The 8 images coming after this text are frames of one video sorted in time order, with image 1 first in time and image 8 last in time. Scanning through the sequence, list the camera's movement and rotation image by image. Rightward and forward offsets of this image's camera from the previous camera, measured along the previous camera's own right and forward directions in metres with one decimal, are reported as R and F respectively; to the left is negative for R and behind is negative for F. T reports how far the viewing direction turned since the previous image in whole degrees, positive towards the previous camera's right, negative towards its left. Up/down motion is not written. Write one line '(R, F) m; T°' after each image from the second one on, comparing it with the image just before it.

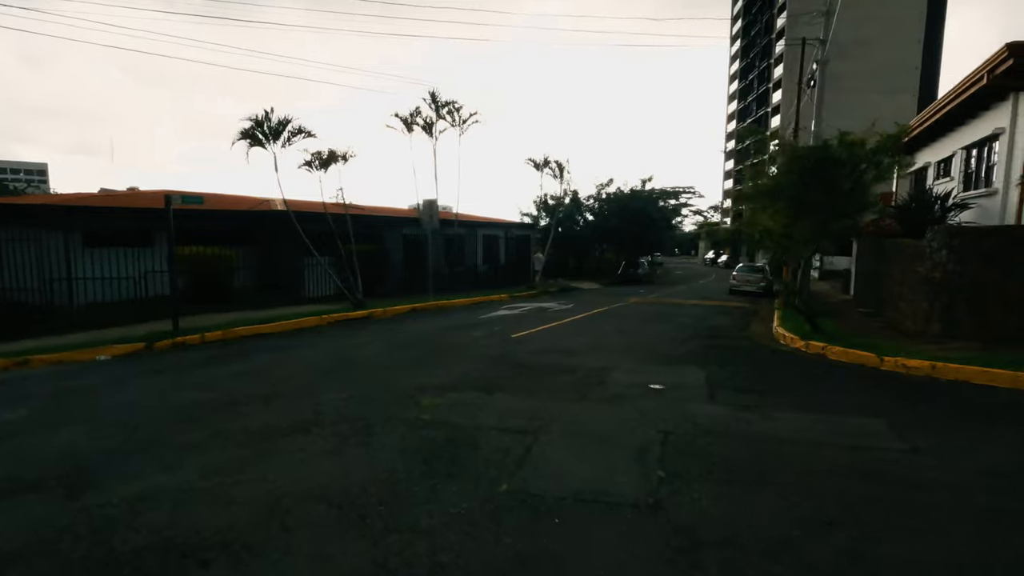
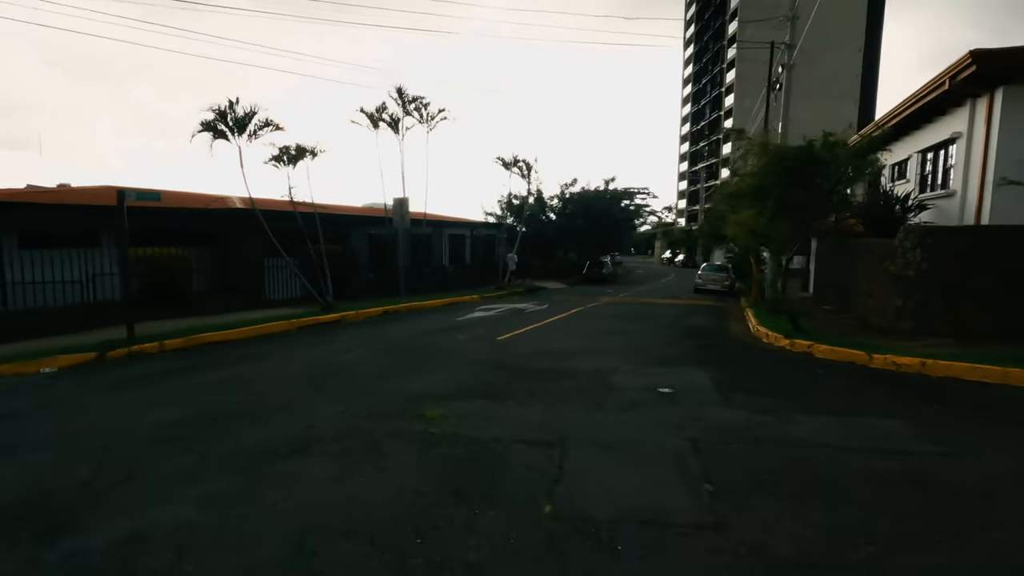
(-0.7, +0.4) m; +5°
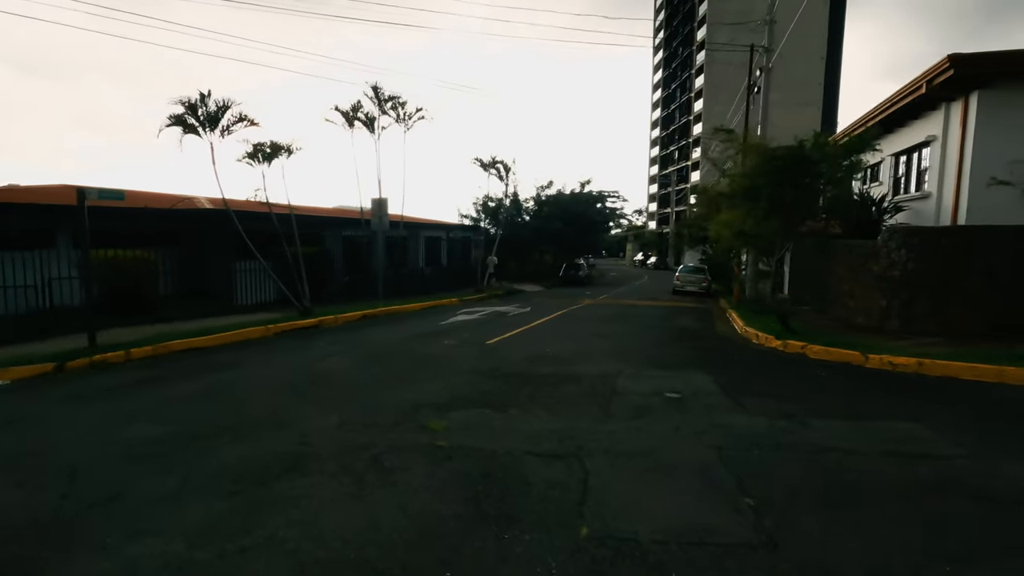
(-0.4, +0.4) m; +3°
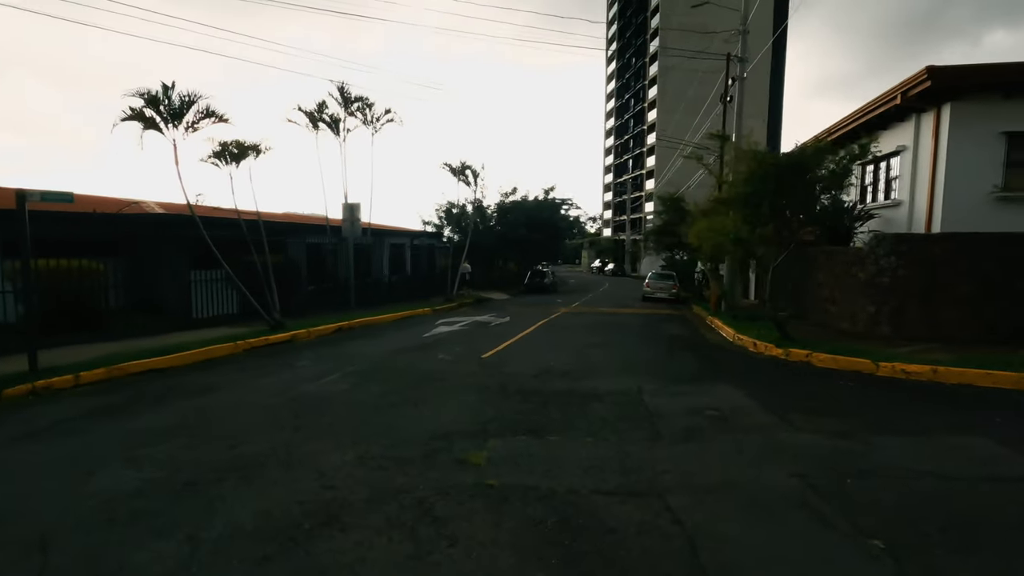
(-1.0, +0.7) m; +5°
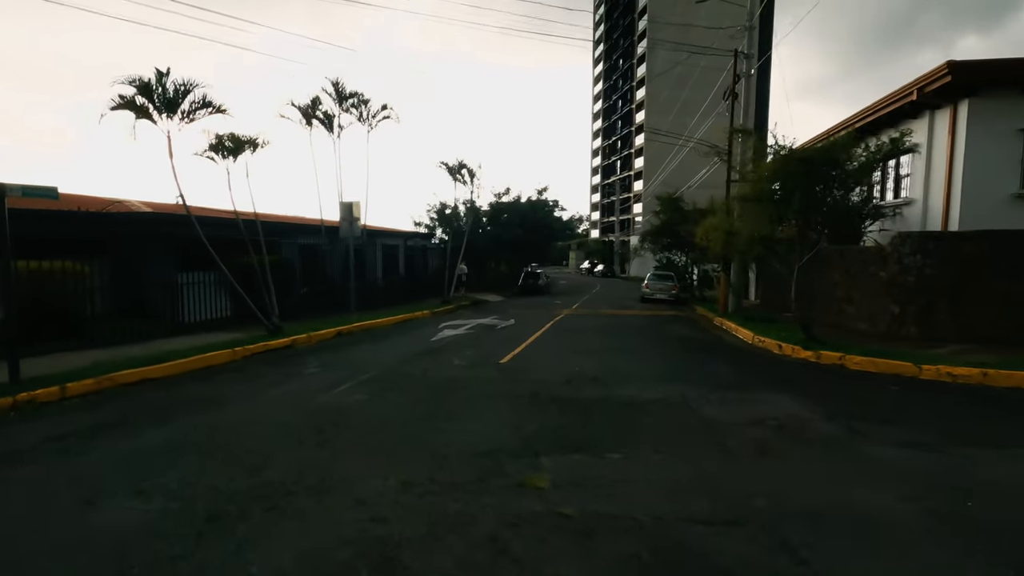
(-0.8, +0.7) m; +2°
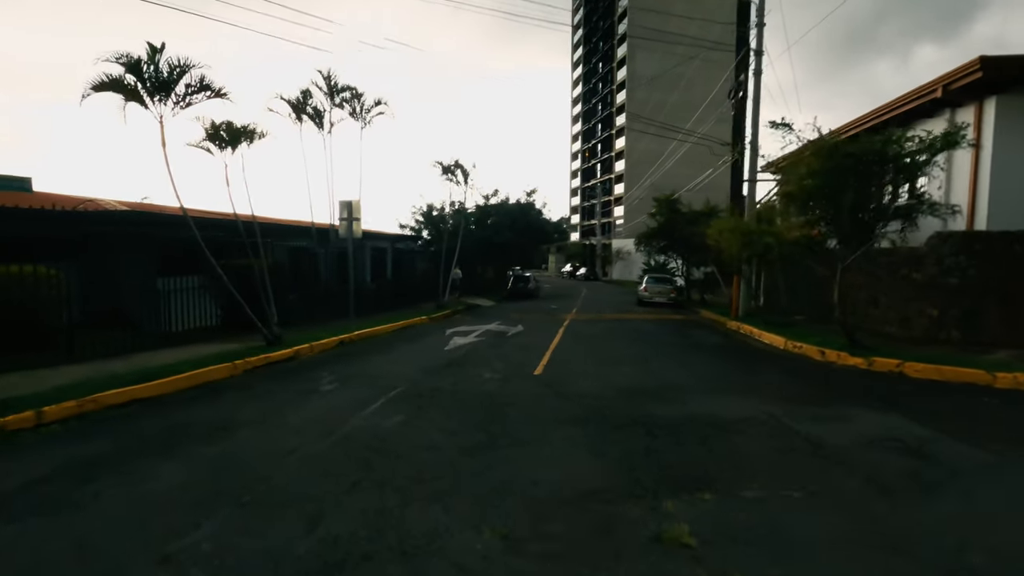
(-1.2, +1.1) m; +3°
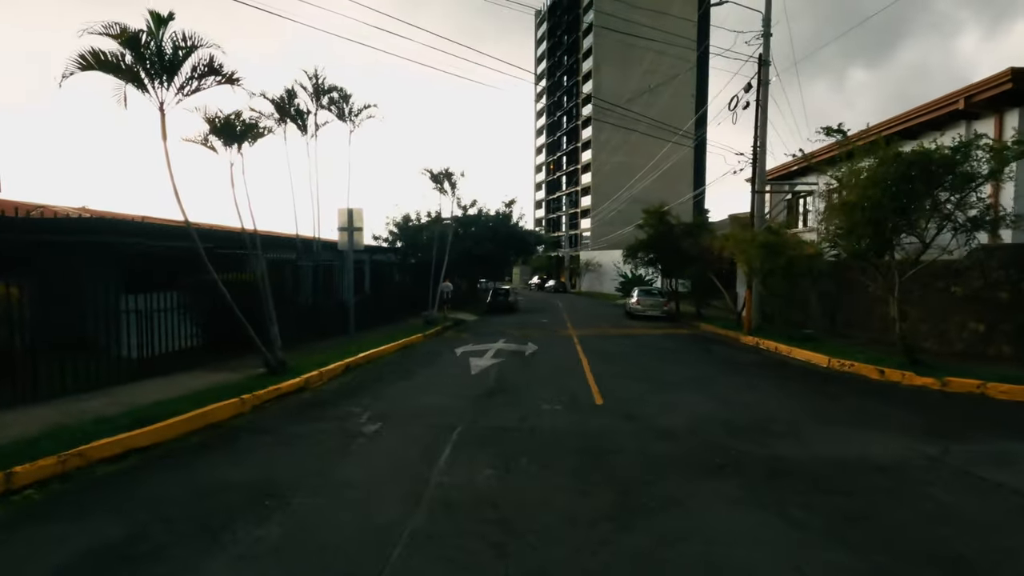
(-1.8, +1.3) m; +5°
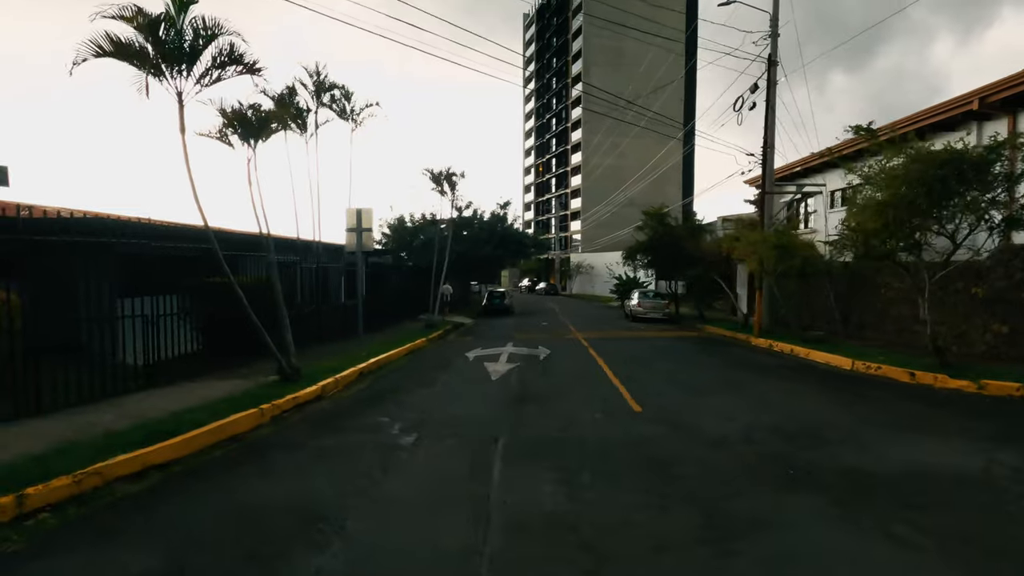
(-0.8, +0.4) m; +2°
